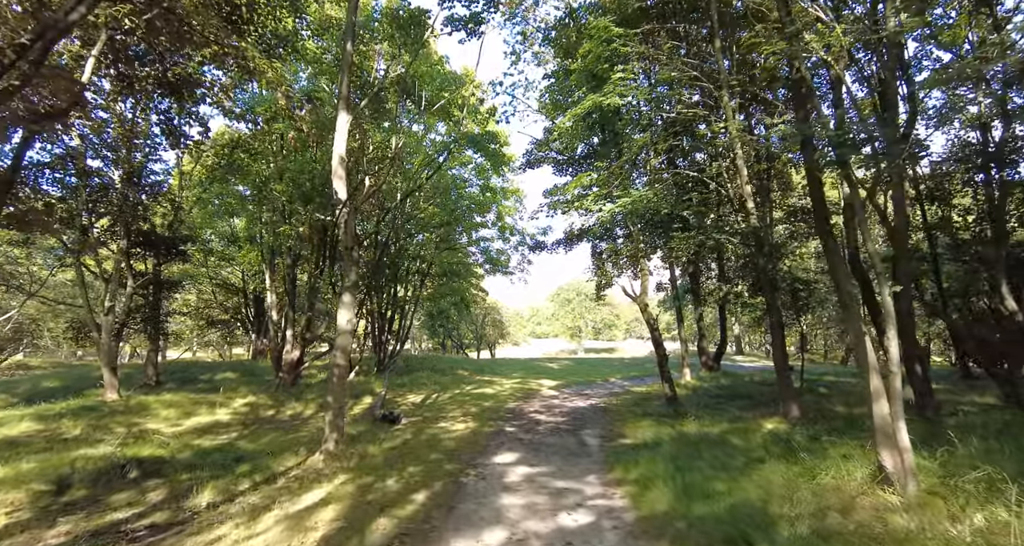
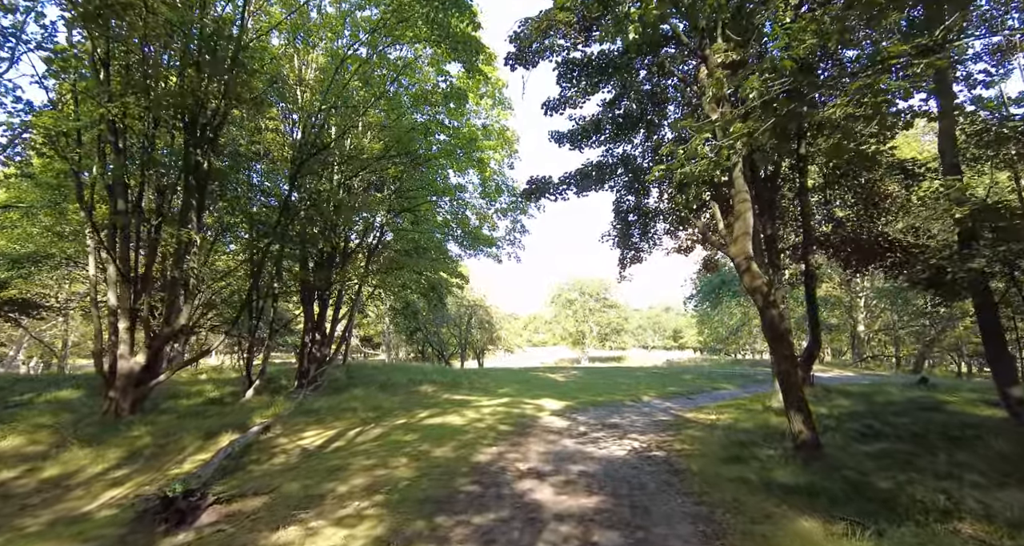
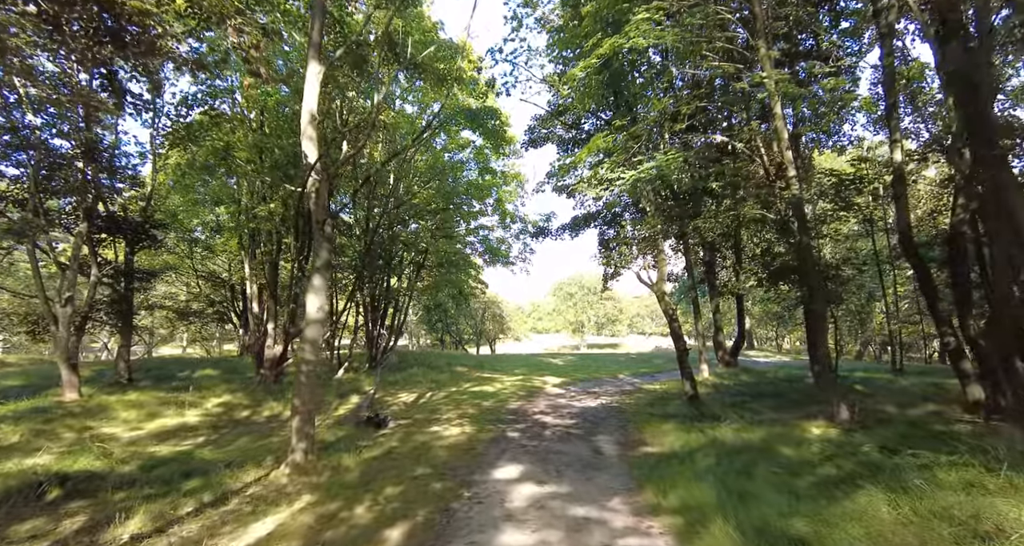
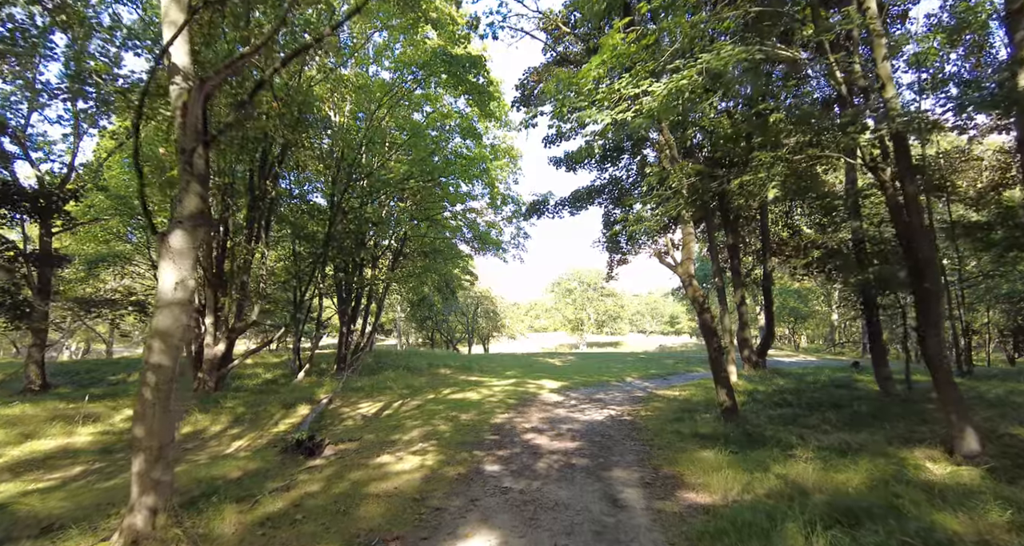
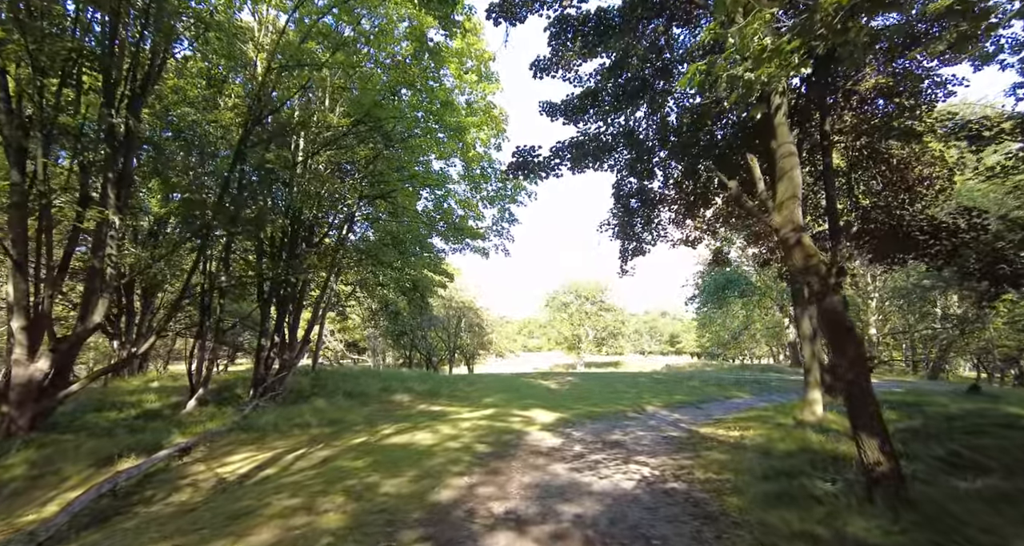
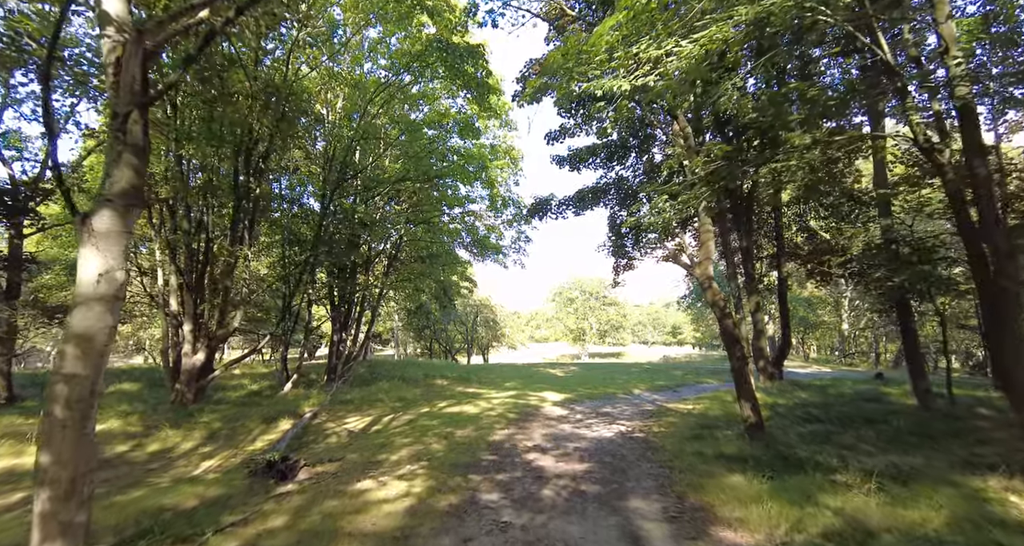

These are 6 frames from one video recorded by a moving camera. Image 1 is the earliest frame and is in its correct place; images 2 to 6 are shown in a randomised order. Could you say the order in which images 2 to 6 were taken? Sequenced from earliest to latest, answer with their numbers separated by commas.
3, 4, 6, 2, 5
